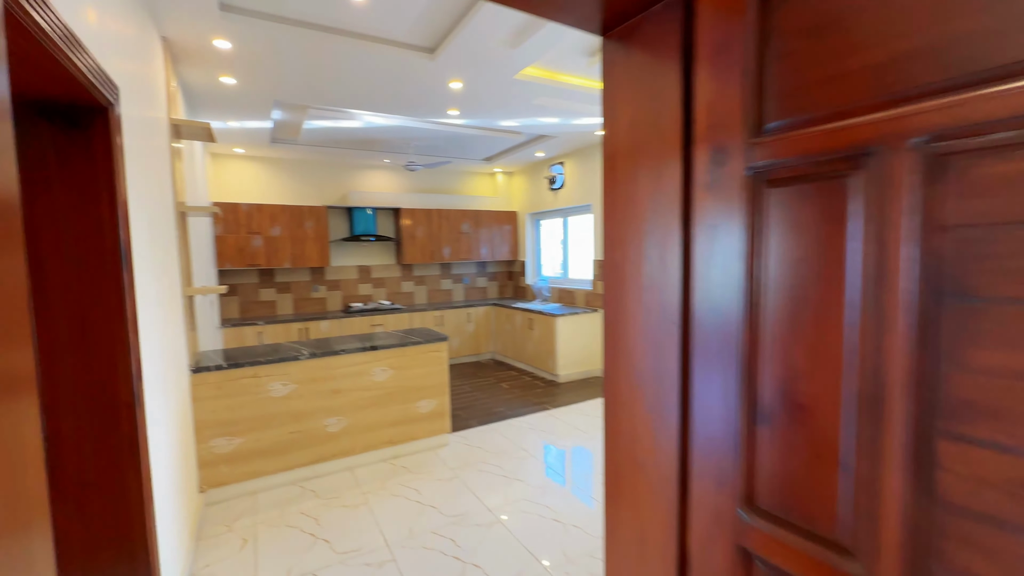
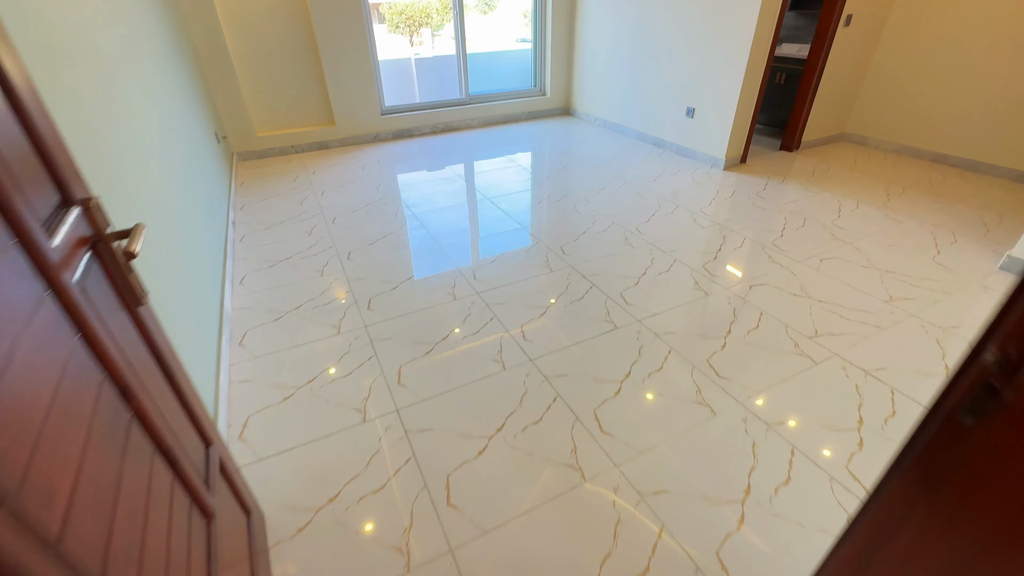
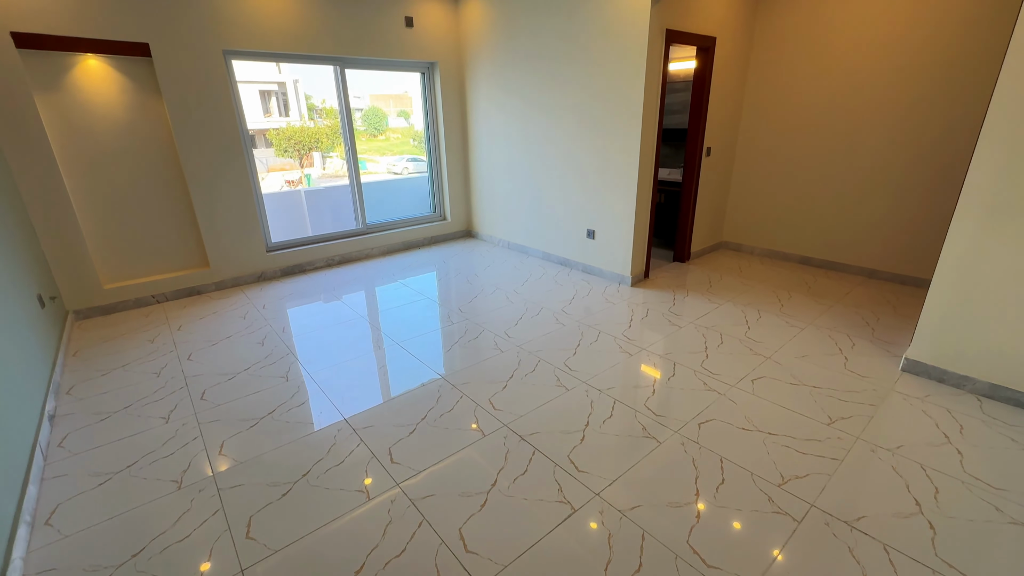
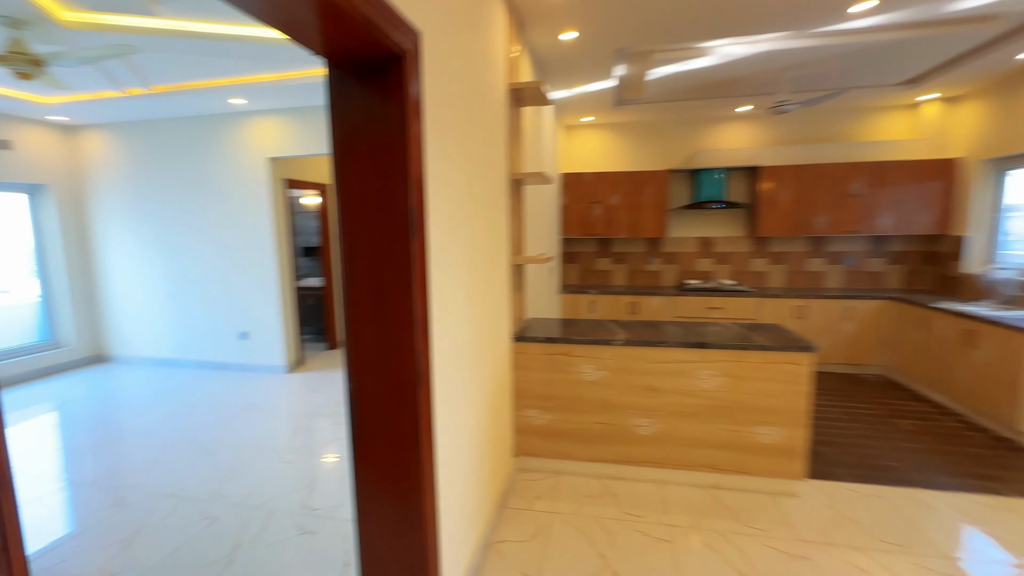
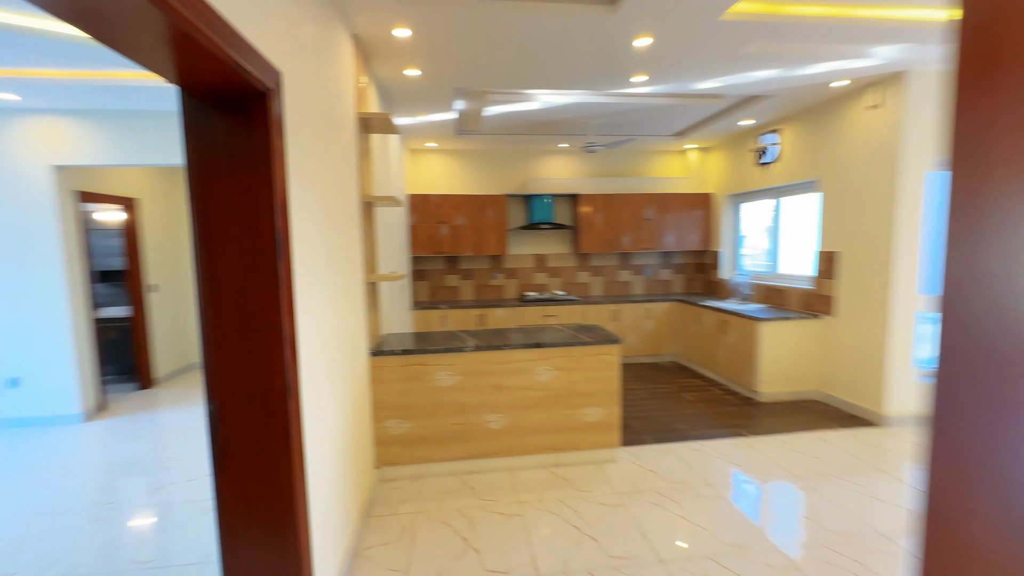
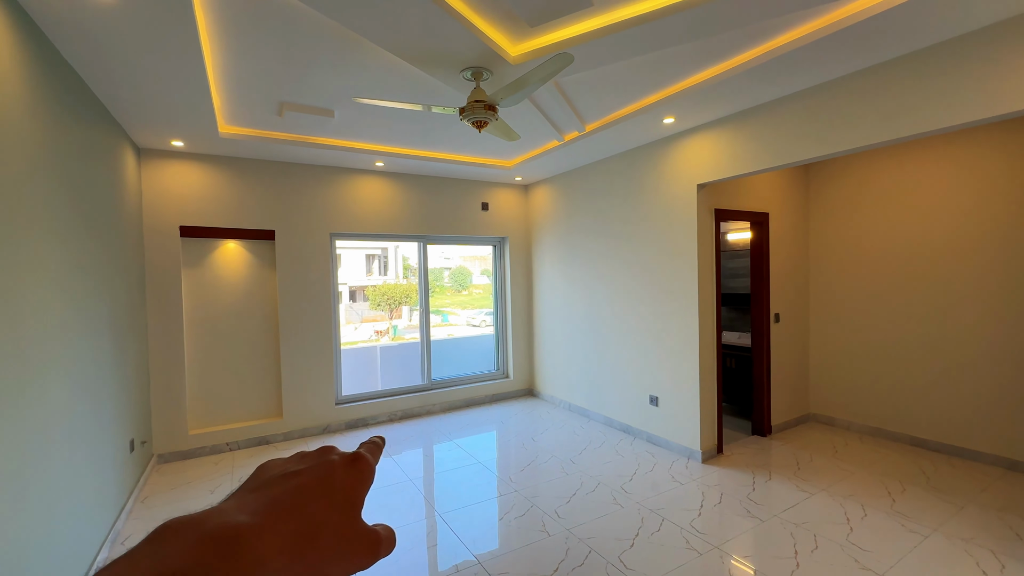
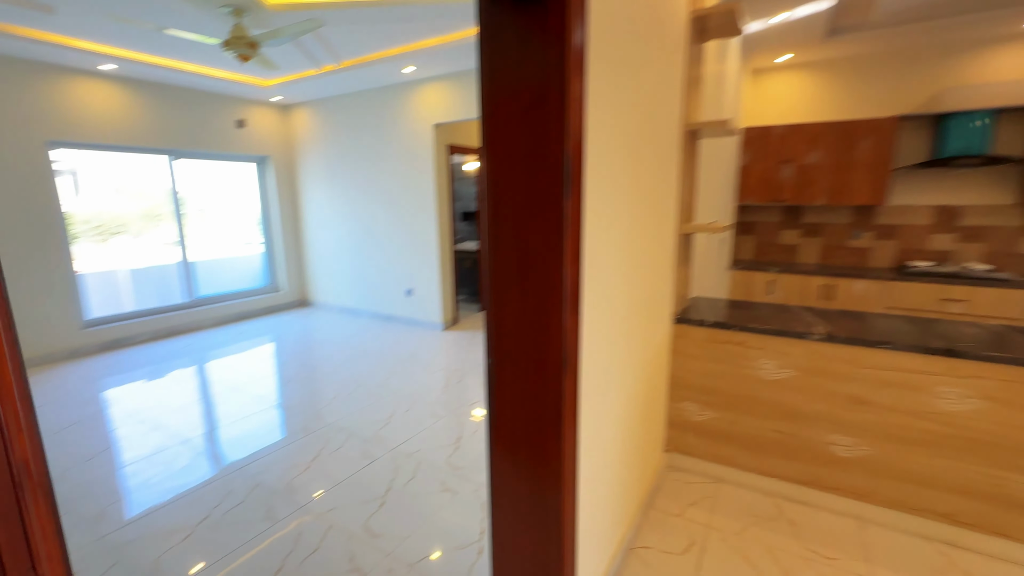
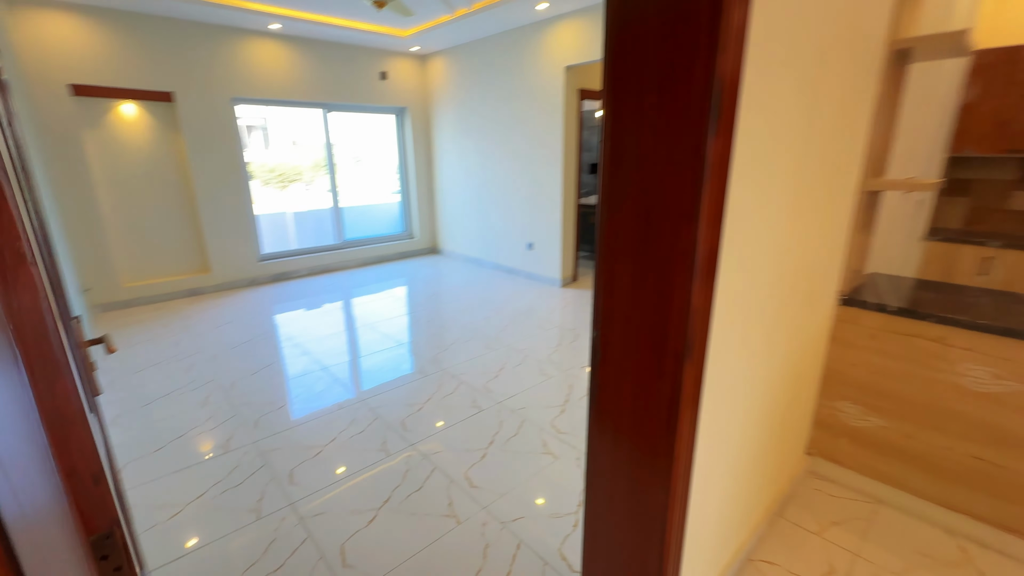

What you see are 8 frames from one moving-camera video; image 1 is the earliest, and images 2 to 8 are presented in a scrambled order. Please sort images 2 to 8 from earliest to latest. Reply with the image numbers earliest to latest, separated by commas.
5, 4, 7, 8, 2, 3, 6
